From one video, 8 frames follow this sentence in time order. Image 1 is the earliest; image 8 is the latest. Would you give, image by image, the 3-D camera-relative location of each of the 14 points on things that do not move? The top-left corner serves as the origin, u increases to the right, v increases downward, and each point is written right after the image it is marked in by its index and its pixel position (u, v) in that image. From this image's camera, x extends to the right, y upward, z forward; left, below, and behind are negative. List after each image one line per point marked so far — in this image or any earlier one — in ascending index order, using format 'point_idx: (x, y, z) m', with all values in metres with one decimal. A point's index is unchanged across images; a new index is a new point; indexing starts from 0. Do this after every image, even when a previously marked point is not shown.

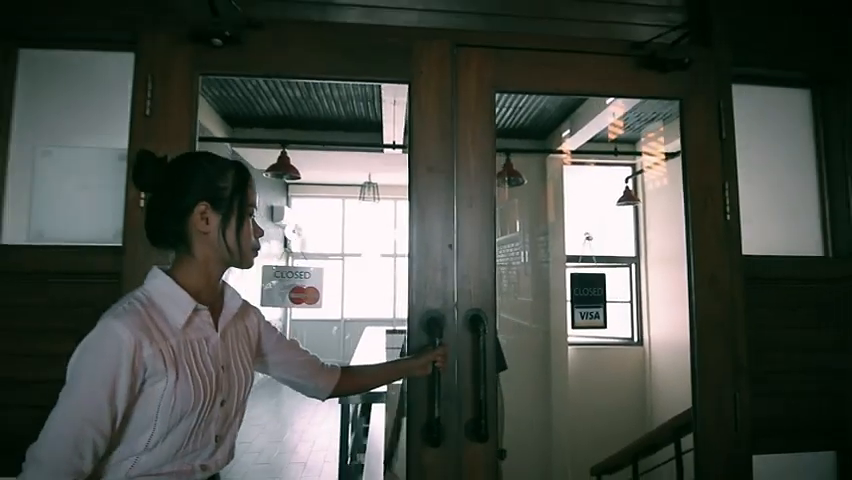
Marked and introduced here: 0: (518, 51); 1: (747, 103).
0: (+0.3, +0.5, +1.5) m
1: (+1.0, +0.4, +1.6) m
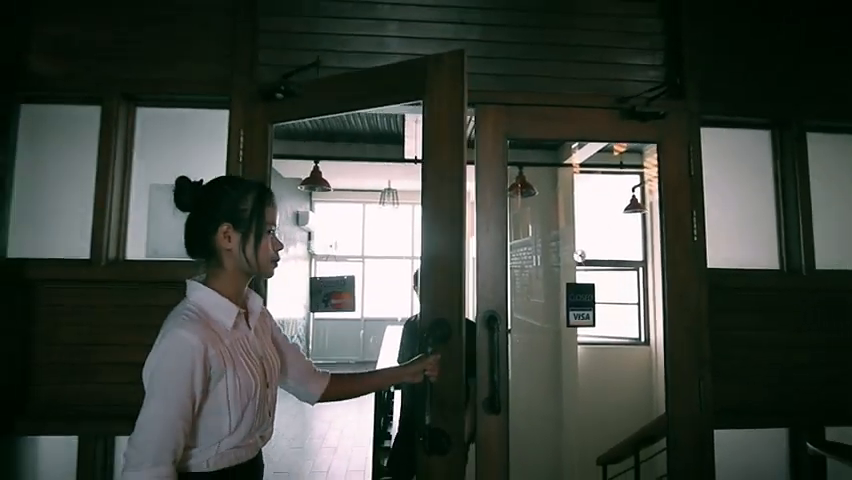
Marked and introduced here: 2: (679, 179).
0: (+0.4, +0.5, +1.8) m
1: (+1.1, +0.4, +1.9) m
2: (+0.9, +0.2, +1.8) m
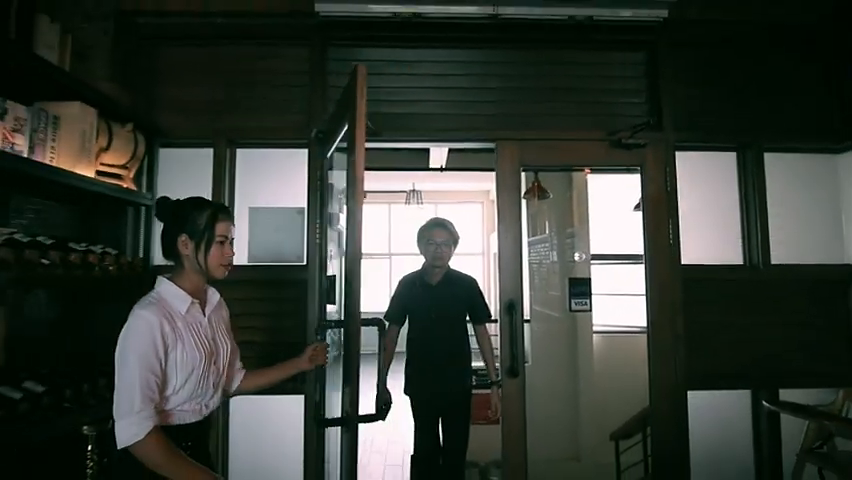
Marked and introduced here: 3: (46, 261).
0: (+0.5, +0.5, +2.3) m
1: (+1.3, +0.4, +2.4) m
2: (+1.1, +0.2, +2.3) m
3: (-1.2, -0.1, +1.6) m
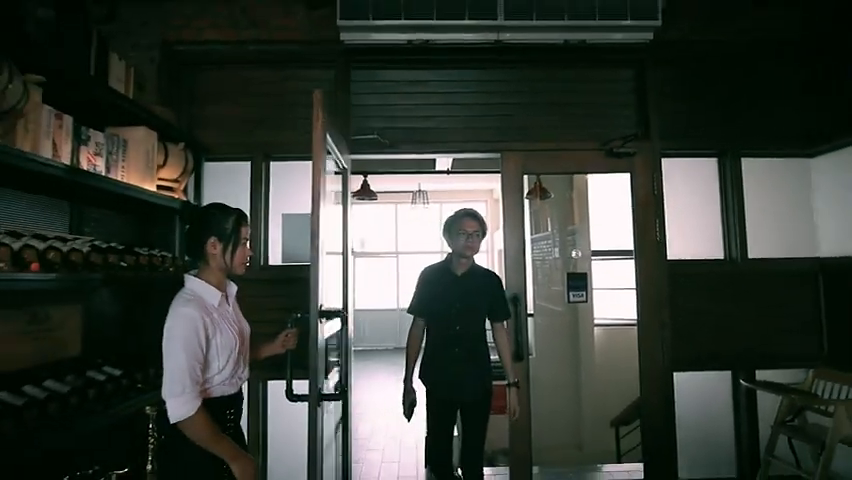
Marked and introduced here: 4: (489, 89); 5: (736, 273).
0: (+0.6, +0.5, +2.5) m
1: (+1.3, +0.4, +2.6) m
2: (+1.1, +0.2, +2.5) m
3: (-1.1, -0.1, +1.9) m
4: (+0.3, +0.8, +2.6) m
5: (+1.6, -0.2, +2.5) m
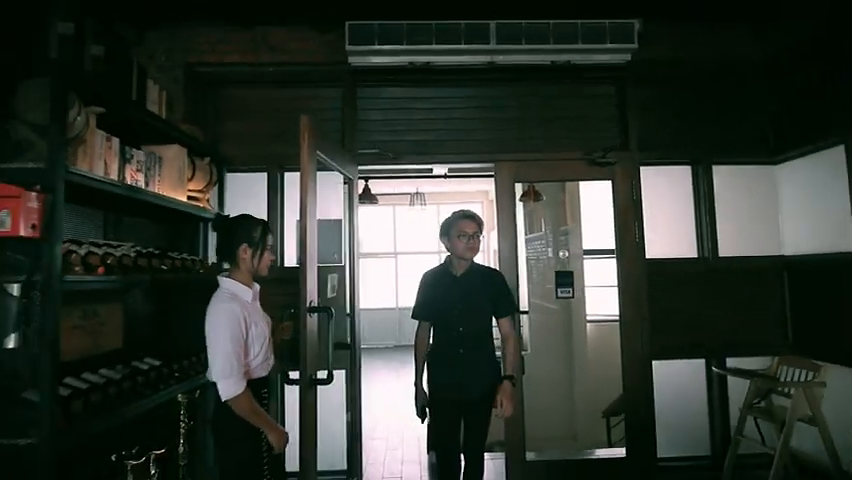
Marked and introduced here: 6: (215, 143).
0: (+0.6, +0.5, +2.8) m
1: (+1.3, +0.4, +2.9) m
2: (+1.1, +0.2, +2.8) m
3: (-1.1, -0.1, +2.1) m
4: (+0.3, +0.8, +2.8) m
5: (+1.6, -0.2, +2.8) m
6: (-1.2, +0.5, +2.7) m
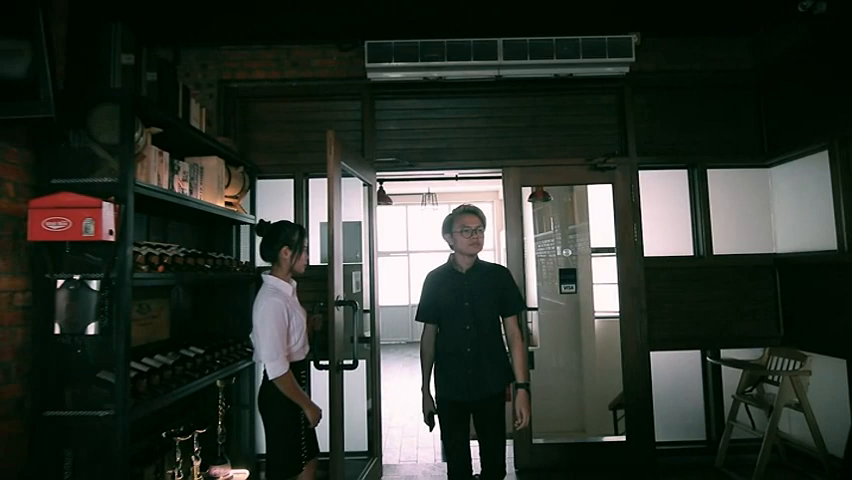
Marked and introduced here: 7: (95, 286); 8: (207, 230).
0: (+0.7, +0.5, +3.0) m
1: (+1.4, +0.4, +3.1) m
2: (+1.2, +0.2, +3.0) m
3: (-1.0, -0.1, +2.4) m
4: (+0.4, +0.8, +3.0) m
5: (+1.7, -0.2, +3.0) m
6: (-1.1, +0.5, +3.0) m
7: (-1.1, -0.2, +1.7) m
8: (-1.3, +0.1, +2.8) m
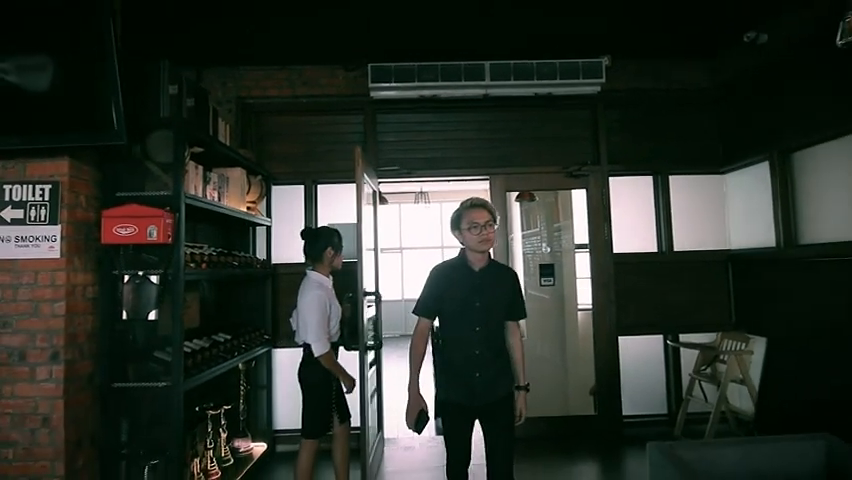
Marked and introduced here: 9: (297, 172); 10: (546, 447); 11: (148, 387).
0: (+0.6, +0.5, +3.4) m
1: (+1.4, +0.4, +3.5) m
2: (+1.2, +0.2, +3.4) m
3: (-1.1, -0.1, +2.7) m
4: (+0.4, +0.8, +3.4) m
5: (+1.7, -0.2, +3.4) m
6: (-1.1, +0.5, +3.3) m
7: (-1.1, -0.2, +2.0) m
8: (-1.3, +0.1, +3.2) m
9: (-0.9, +0.5, +3.3) m
10: (+0.8, -1.3, +3.2) m
11: (-1.2, -0.6, +2.1) m
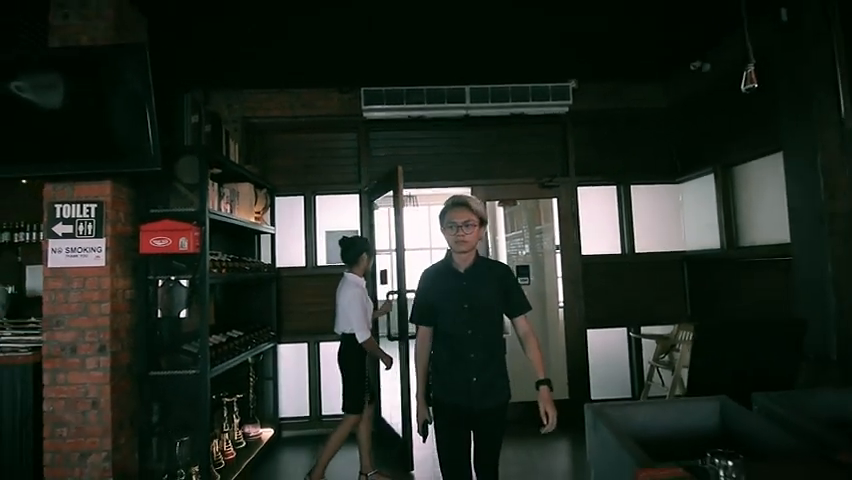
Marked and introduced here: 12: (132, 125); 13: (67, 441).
0: (+0.5, +0.4, +3.8) m
1: (+1.3, +0.4, +3.9) m
2: (+1.1, +0.2, +3.8) m
3: (-1.1, -0.2, +3.1) m
4: (+0.3, +0.7, +3.8) m
5: (+1.6, -0.2, +3.8) m
6: (-1.2, +0.5, +3.7) m
7: (-1.2, -0.2, +2.4) m
8: (-1.4, 0.0, +3.5) m
9: (-1.0, +0.4, +3.7) m
10: (+0.7, -1.4, +3.6) m
11: (-1.2, -0.7, +2.4) m
12: (-1.3, +0.5, +2.3) m
13: (-1.6, -0.9, +2.2) m
